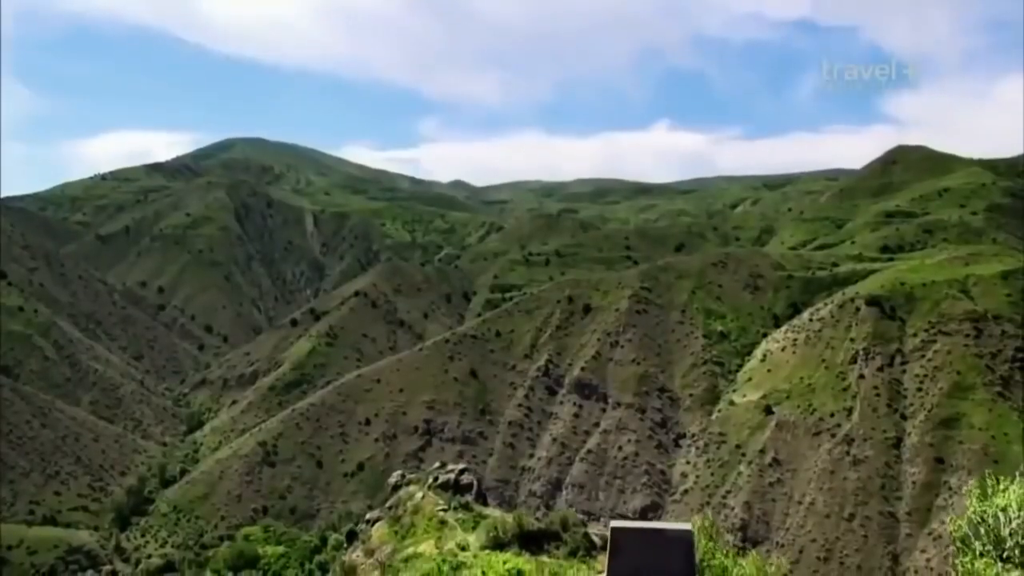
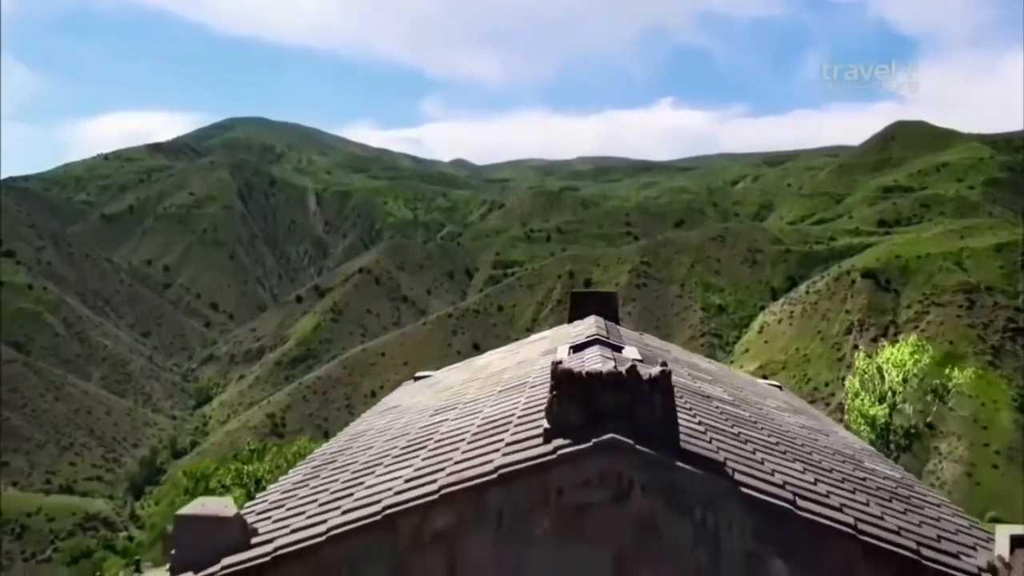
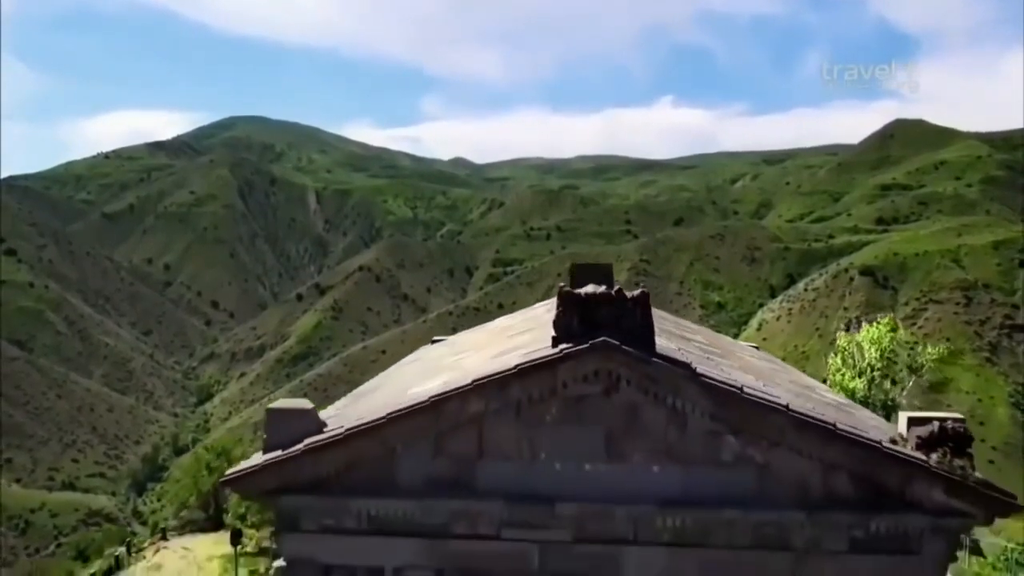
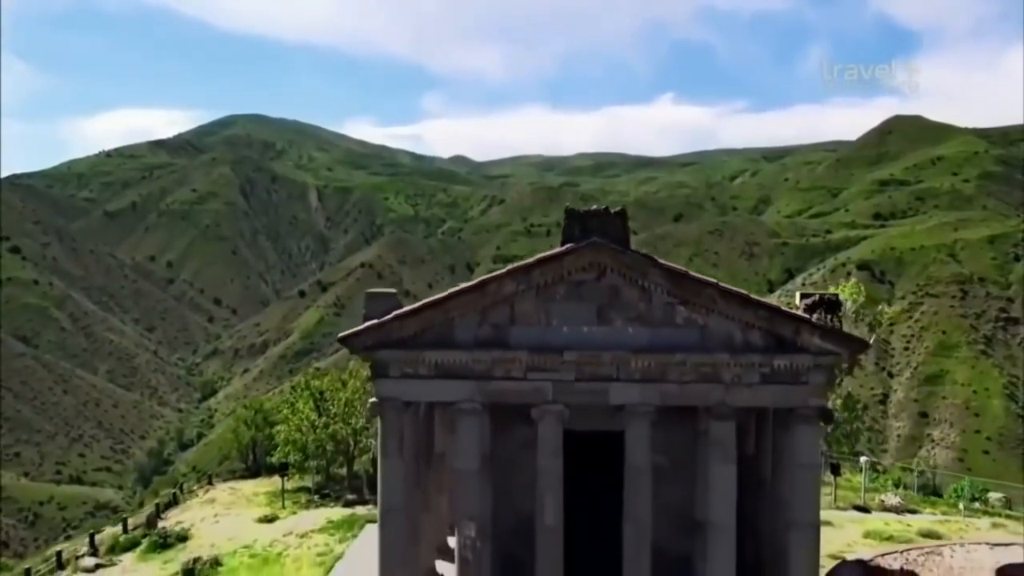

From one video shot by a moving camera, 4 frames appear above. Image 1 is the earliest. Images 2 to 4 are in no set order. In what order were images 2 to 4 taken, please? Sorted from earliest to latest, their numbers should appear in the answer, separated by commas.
2, 3, 4
